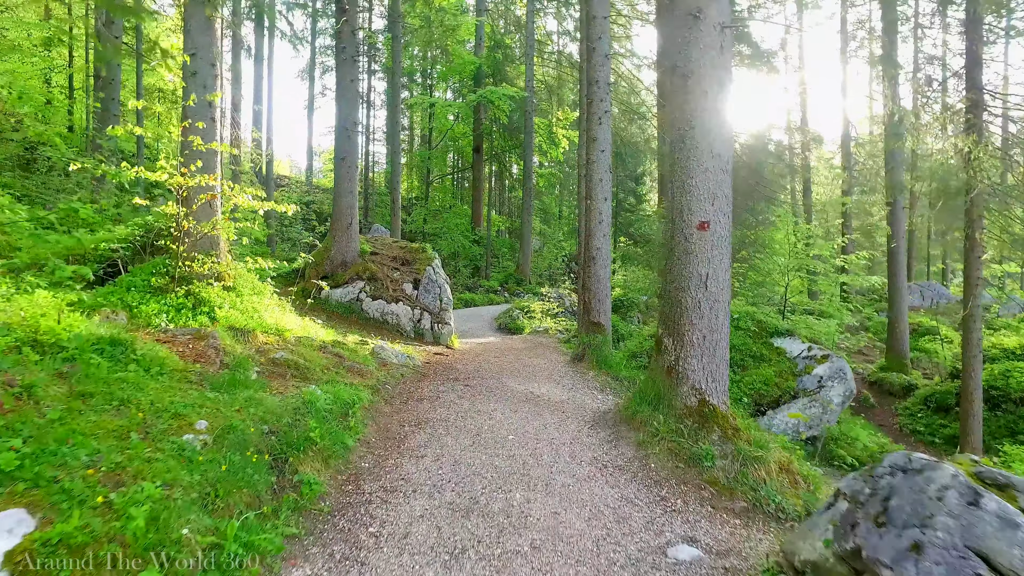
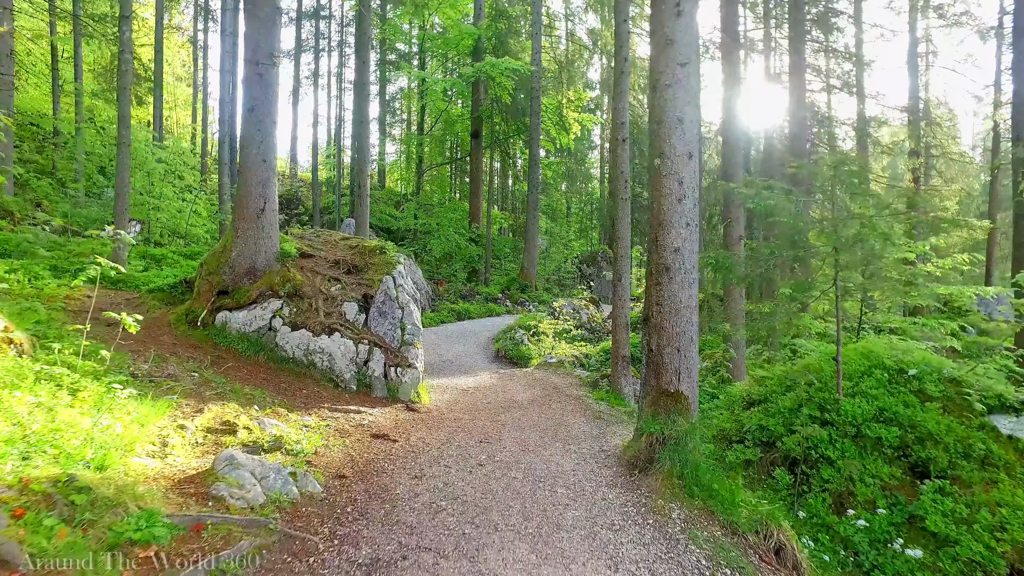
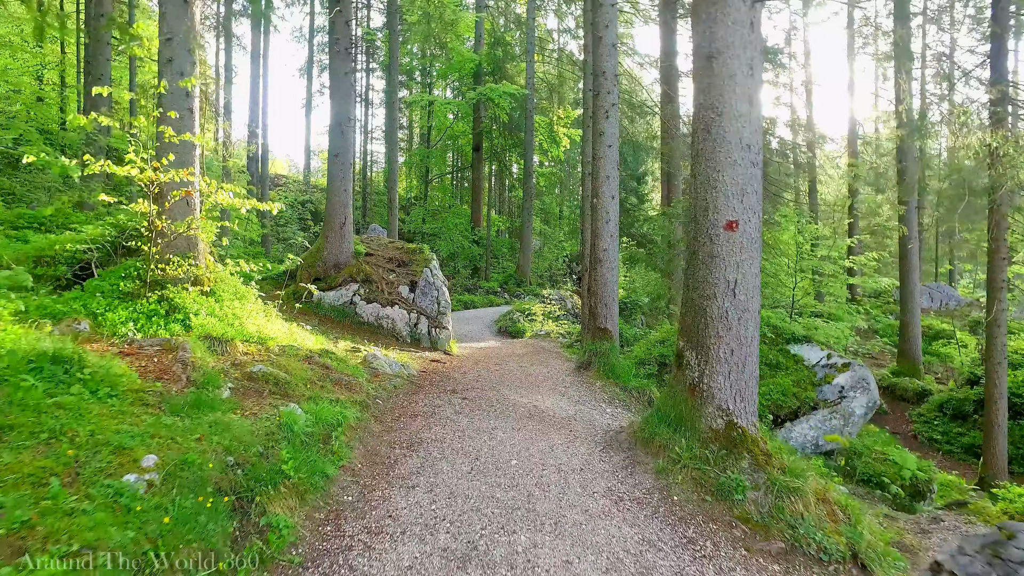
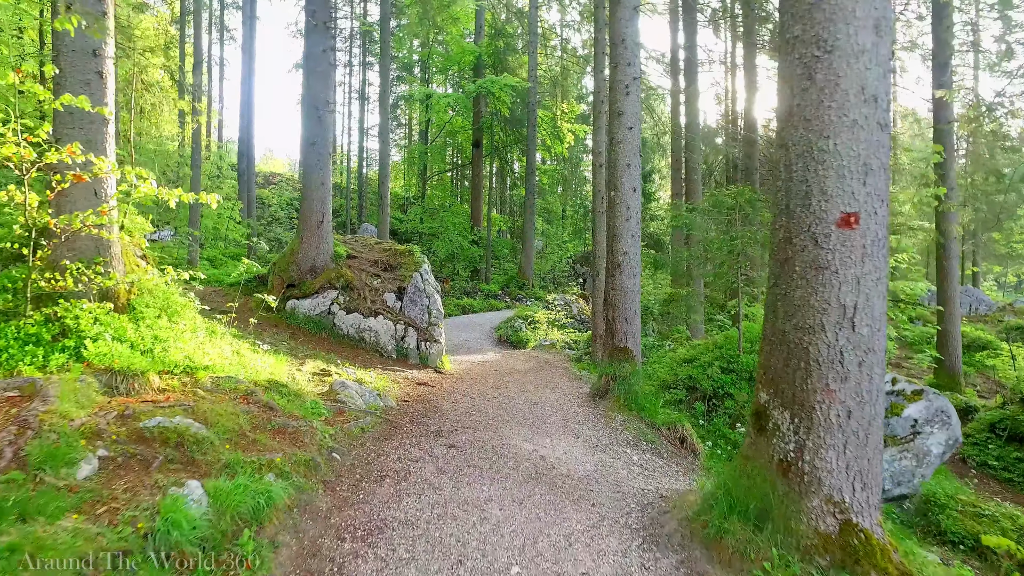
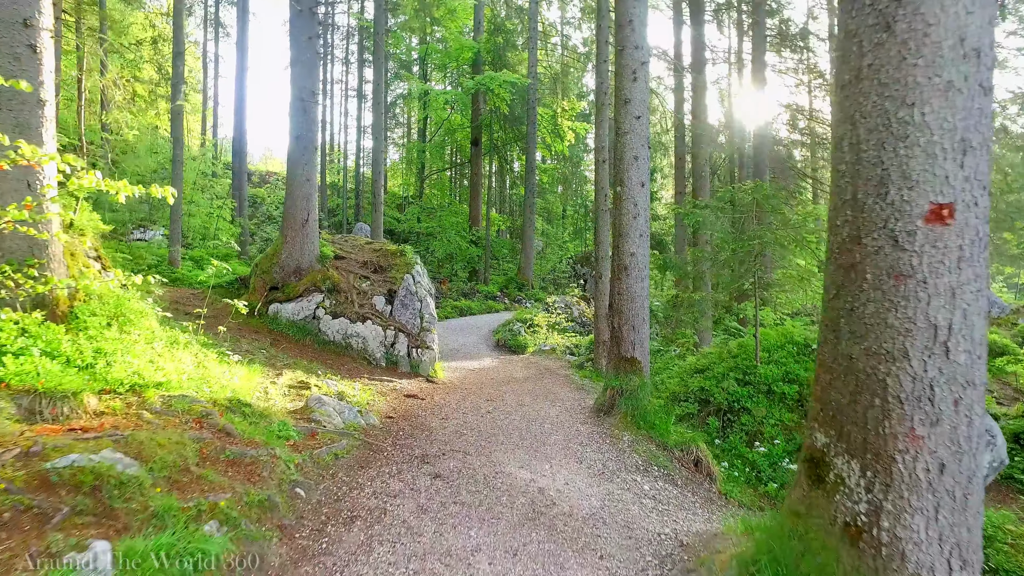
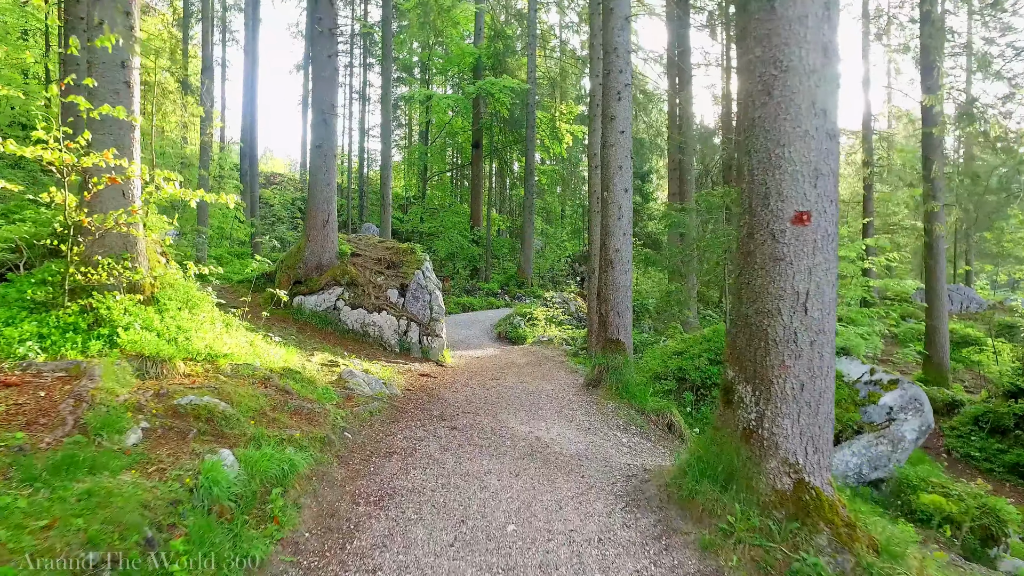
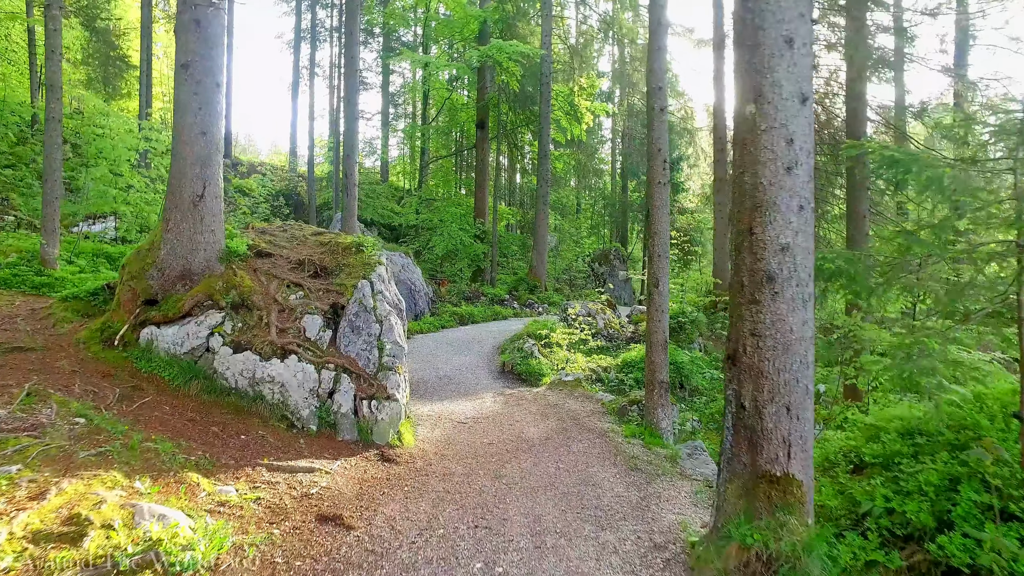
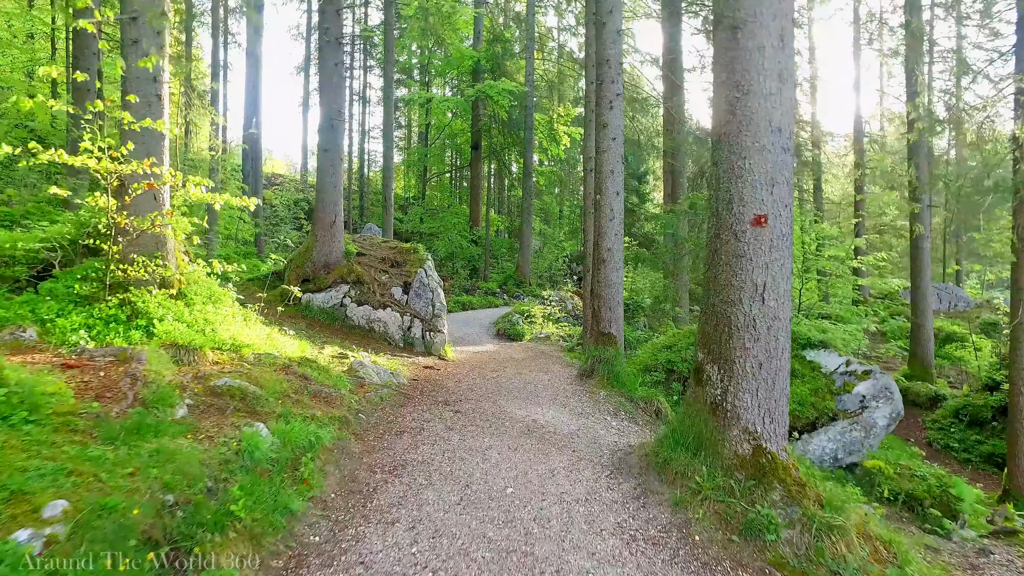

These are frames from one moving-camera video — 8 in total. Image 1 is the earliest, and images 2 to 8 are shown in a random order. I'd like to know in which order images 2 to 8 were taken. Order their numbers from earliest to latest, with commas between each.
3, 8, 6, 4, 5, 2, 7
